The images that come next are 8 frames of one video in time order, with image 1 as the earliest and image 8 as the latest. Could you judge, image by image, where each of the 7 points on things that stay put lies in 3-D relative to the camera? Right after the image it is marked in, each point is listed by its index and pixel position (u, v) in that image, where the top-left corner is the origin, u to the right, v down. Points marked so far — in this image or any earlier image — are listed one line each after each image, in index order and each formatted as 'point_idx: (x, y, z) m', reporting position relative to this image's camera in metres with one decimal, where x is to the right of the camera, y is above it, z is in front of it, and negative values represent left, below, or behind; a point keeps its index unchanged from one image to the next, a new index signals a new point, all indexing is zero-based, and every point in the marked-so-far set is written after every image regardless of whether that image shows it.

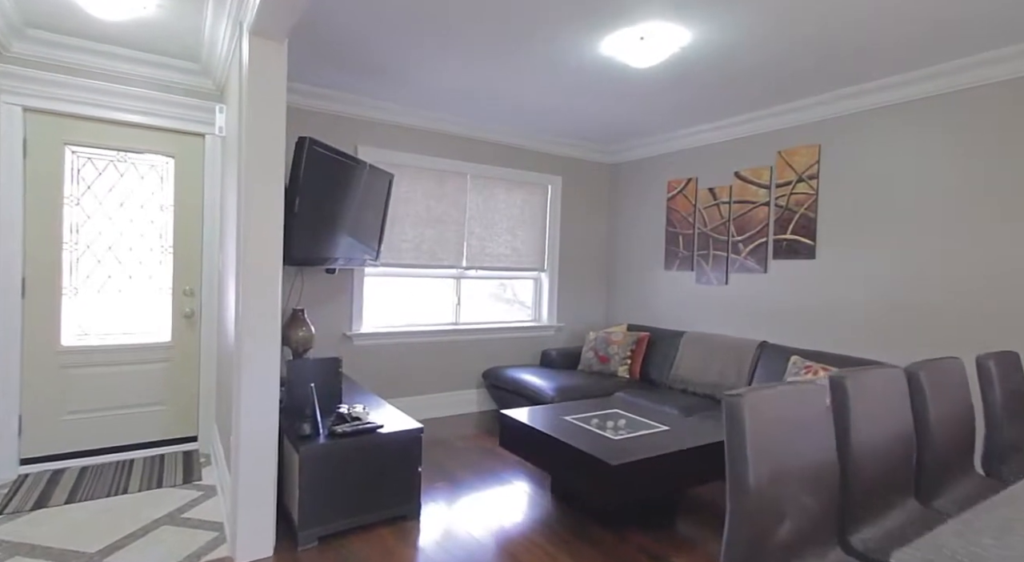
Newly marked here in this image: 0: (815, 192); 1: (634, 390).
0: (+2.0, +0.6, +3.7) m
1: (+0.9, -0.8, +4.0) m
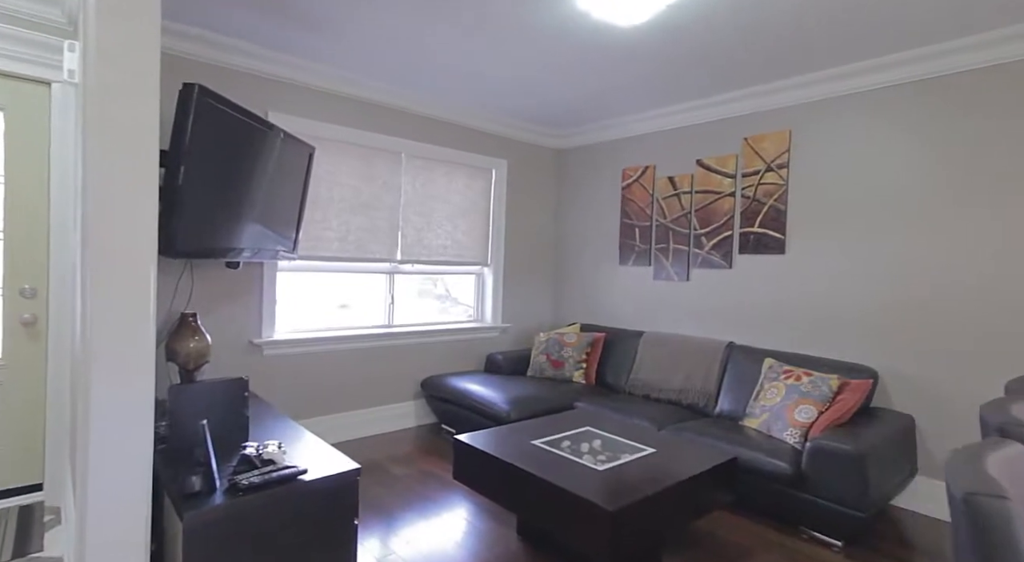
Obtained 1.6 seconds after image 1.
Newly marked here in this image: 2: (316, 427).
0: (+1.7, +0.6, +3.4) m
1: (+0.5, -0.8, +3.6) m
2: (-1.3, -0.9, +3.5) m
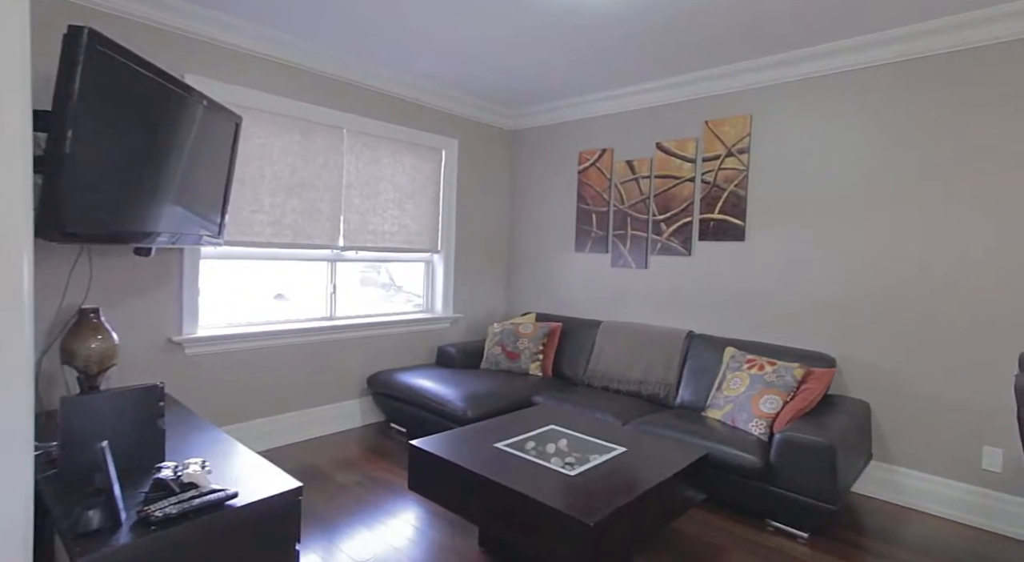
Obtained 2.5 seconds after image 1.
0: (+1.4, +0.7, +3.4) m
1: (+0.2, -0.7, +3.4) m
2: (-1.5, -0.9, +3.2) m
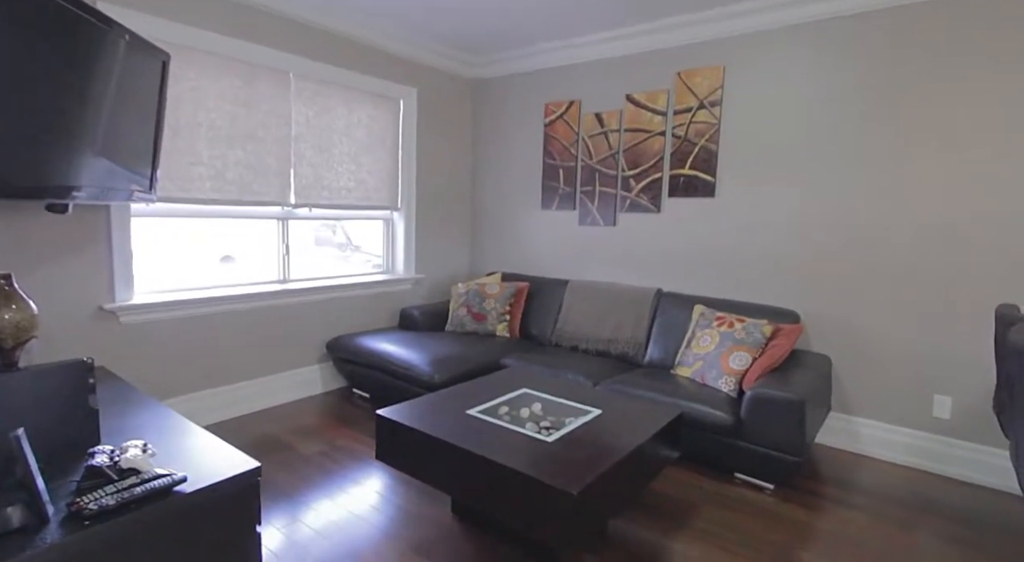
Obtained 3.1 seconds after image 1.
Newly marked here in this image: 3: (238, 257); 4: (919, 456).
0: (+1.2, +1.0, +3.3) m
1: (0.0, -0.4, +3.3) m
2: (-1.7, -0.7, +3.0) m
3: (-1.6, +0.1, +3.2) m
4: (+2.1, -0.9, +2.8) m
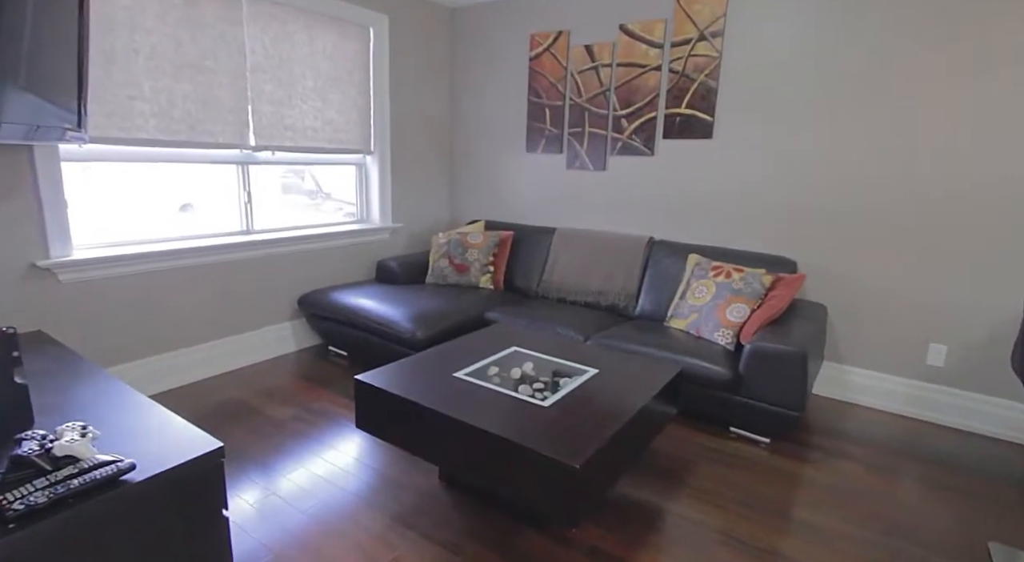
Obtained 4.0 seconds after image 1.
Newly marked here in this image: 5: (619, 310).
0: (+1.1, +1.2, +3.0) m
1: (0.0, -0.2, +3.1) m
2: (-1.8, -0.4, +2.8) m
3: (-1.7, +0.4, +2.9) m
4: (+2.0, -0.6, +2.8) m
5: (+0.6, -0.2, +3.2) m
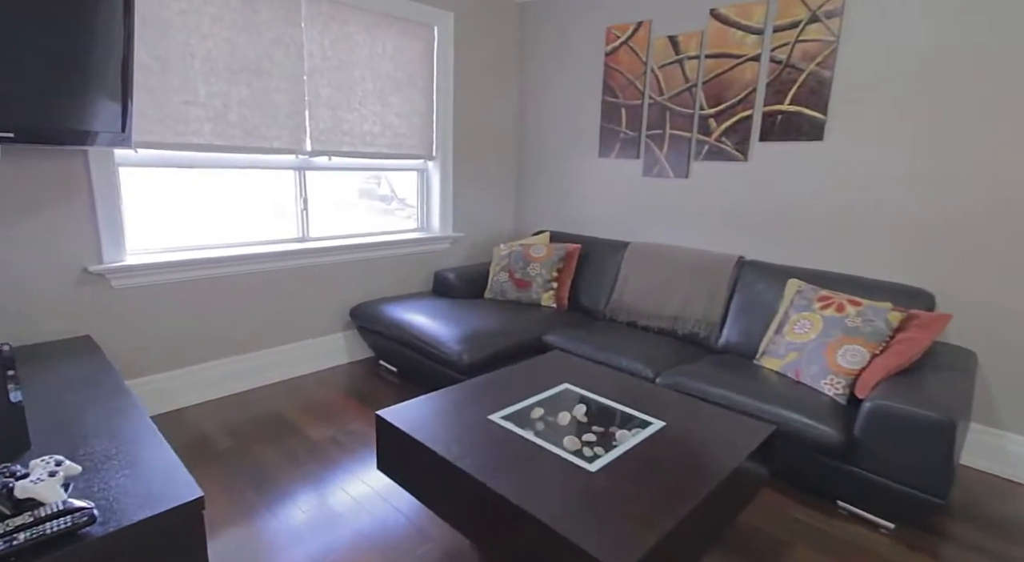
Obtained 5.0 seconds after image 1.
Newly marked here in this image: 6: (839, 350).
0: (+1.5, +1.1, +2.5) m
1: (+0.3, -0.3, +2.8) m
2: (-1.5, -0.5, +2.7) m
3: (-1.4, +0.4, +2.8) m
4: (+2.2, -0.8, +2.1) m
5: (+0.9, -0.3, +2.7) m
6: (+1.3, -0.3, +2.1) m
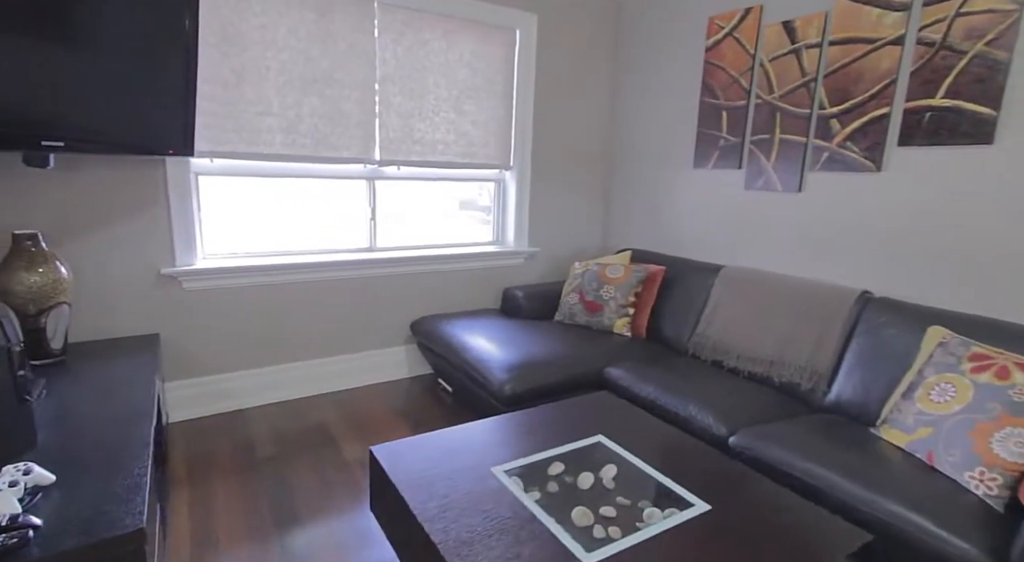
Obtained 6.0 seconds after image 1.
0: (+1.7, +0.9, +1.9) m
1: (+0.6, -0.4, +2.4) m
2: (-1.2, -0.5, +2.8) m
3: (-1.0, +0.3, +2.8) m
4: (+2.3, -1.0, +1.3) m
5: (+1.2, -0.4, +2.2) m
6: (+1.4, -0.4, +1.6) m
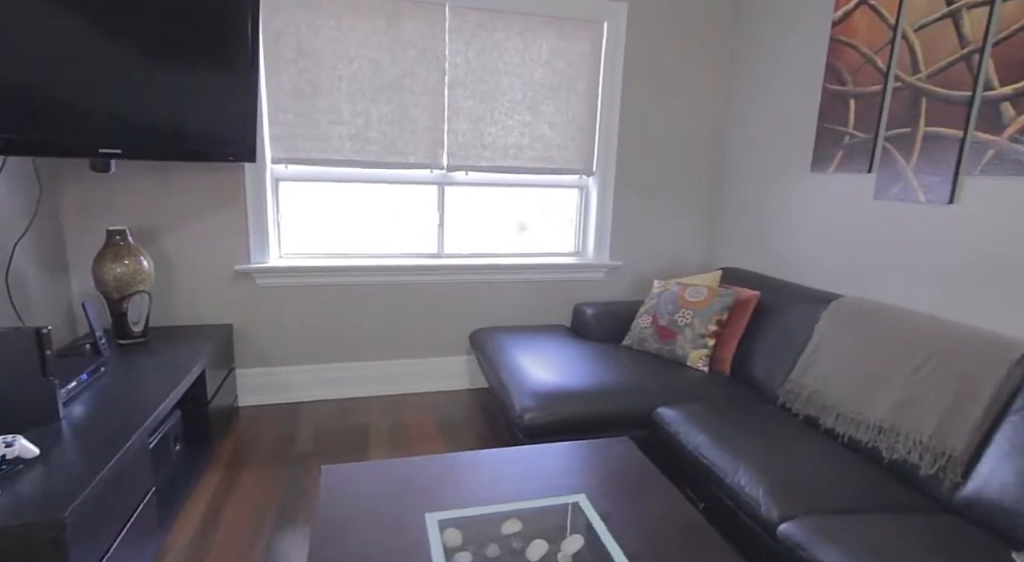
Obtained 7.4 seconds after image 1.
0: (+1.7, +0.8, +1.1) m
1: (+0.7, -0.5, +2.0) m
2: (-0.9, -0.5, +2.8) m
3: (-0.6, +0.3, +2.9) m
4: (+1.9, -1.2, +0.4) m
5: (+1.2, -0.6, +1.6) m
6: (+1.2, -0.5, +0.9) m
